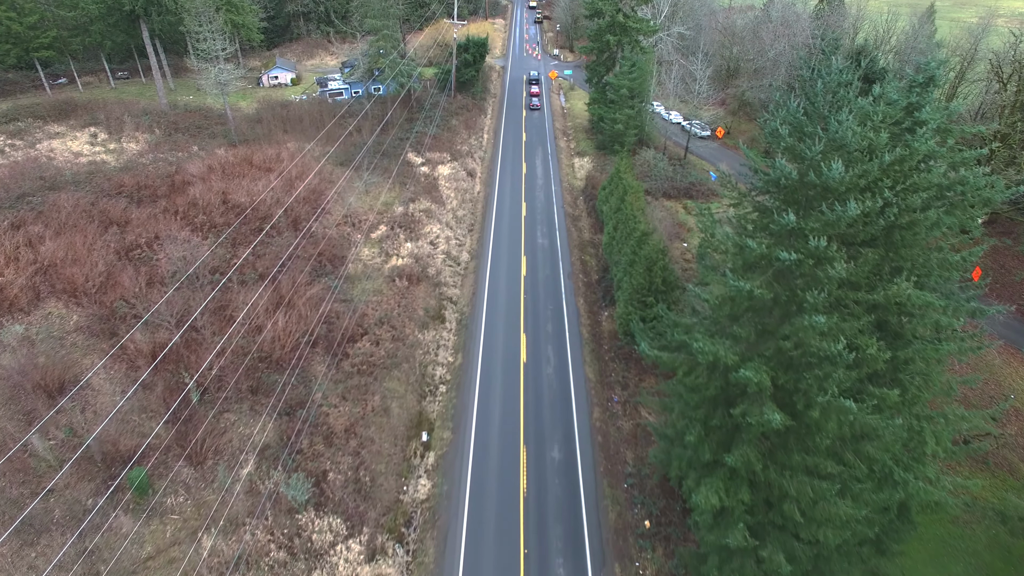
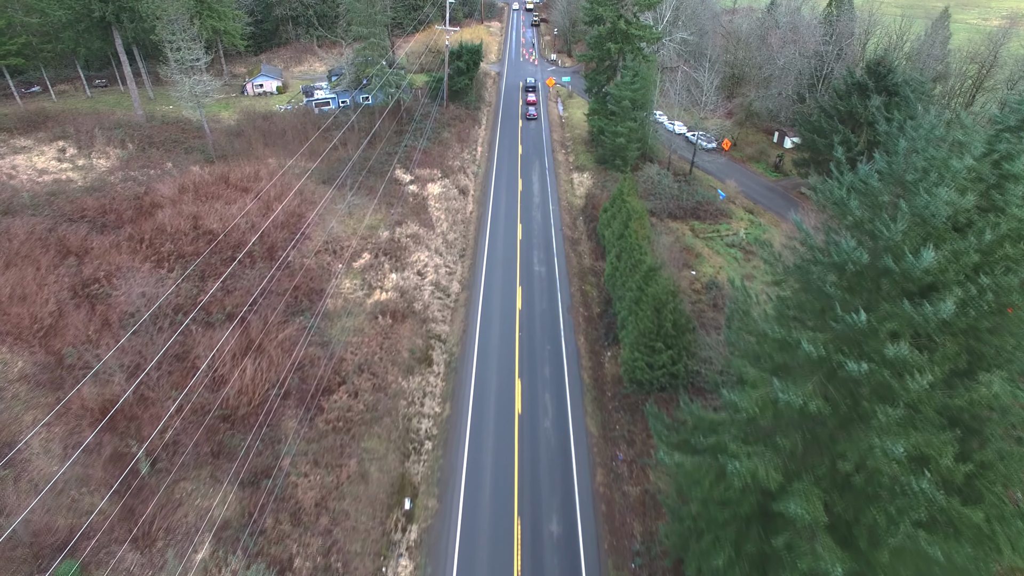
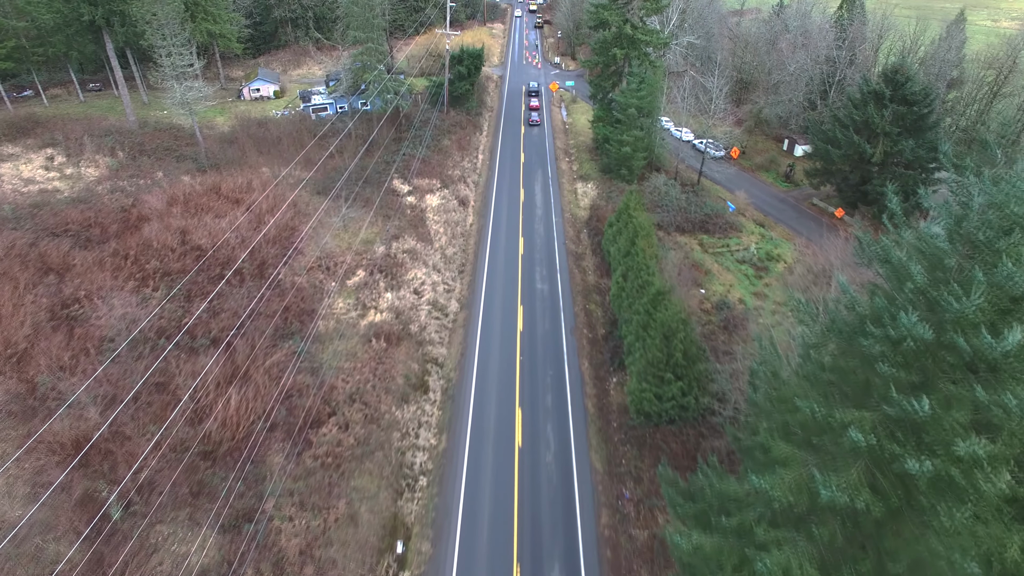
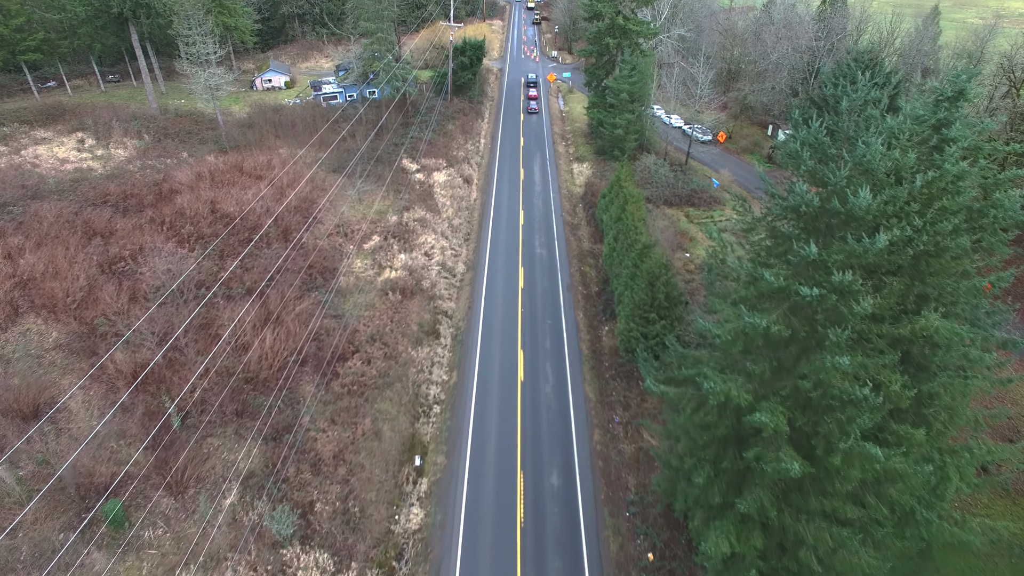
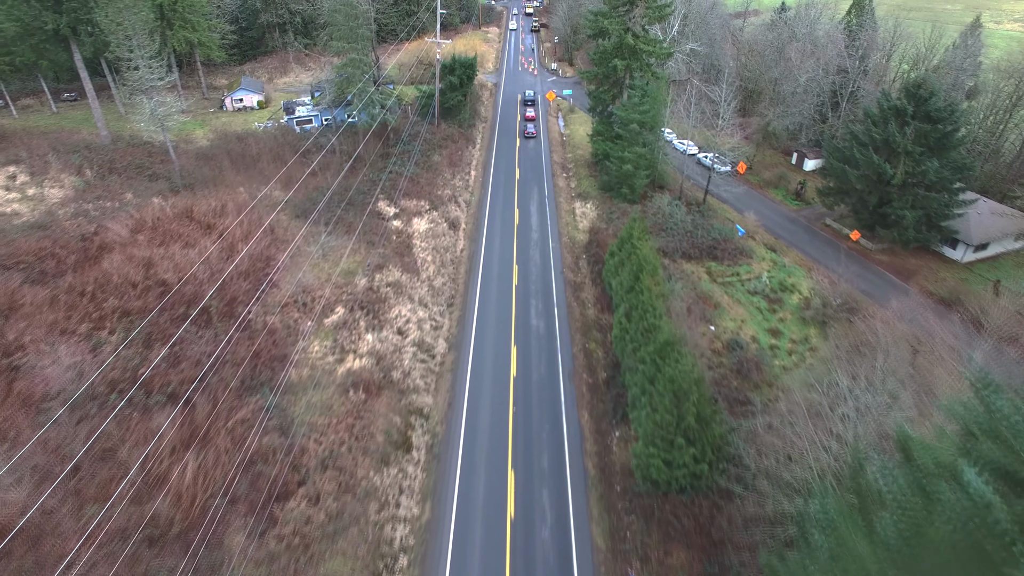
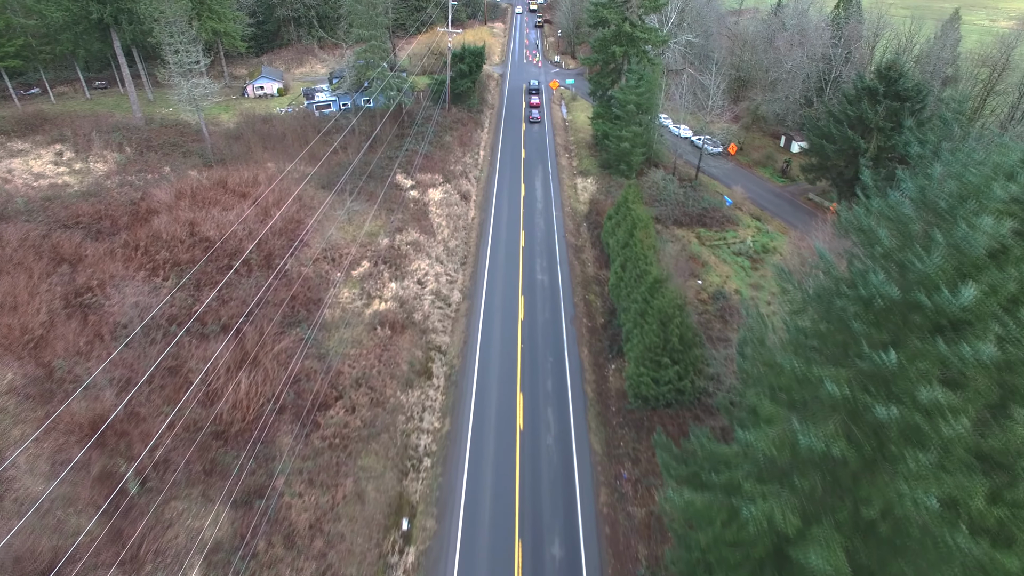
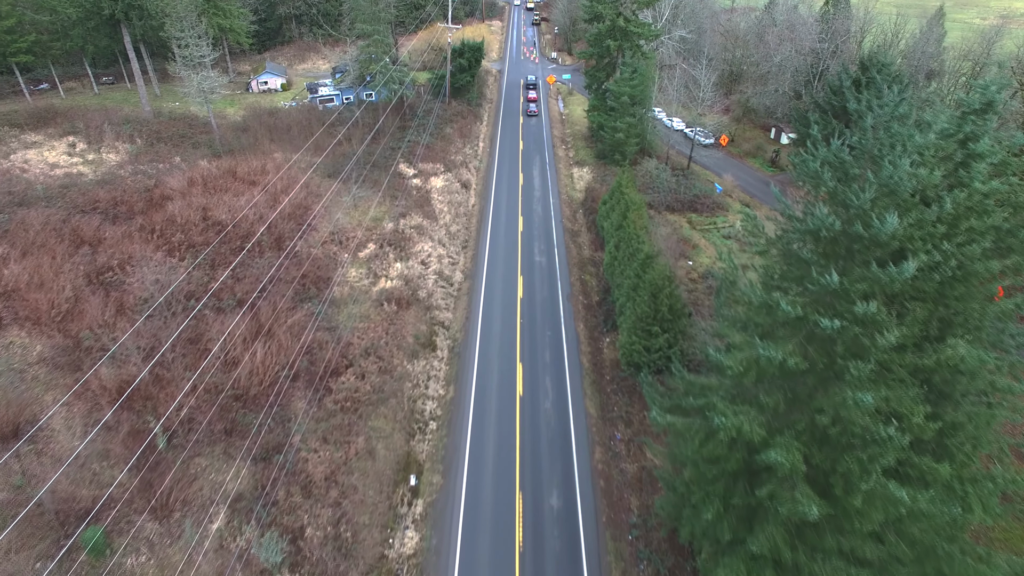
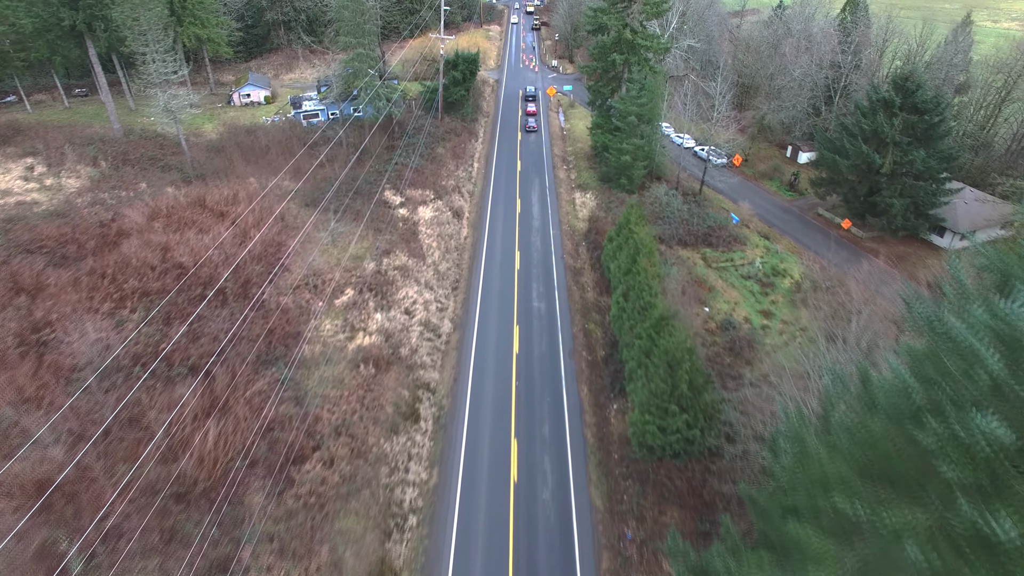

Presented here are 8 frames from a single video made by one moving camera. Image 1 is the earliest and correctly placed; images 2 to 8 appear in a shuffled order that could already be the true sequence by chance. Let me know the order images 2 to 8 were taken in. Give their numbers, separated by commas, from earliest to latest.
4, 7, 2, 6, 3, 8, 5
